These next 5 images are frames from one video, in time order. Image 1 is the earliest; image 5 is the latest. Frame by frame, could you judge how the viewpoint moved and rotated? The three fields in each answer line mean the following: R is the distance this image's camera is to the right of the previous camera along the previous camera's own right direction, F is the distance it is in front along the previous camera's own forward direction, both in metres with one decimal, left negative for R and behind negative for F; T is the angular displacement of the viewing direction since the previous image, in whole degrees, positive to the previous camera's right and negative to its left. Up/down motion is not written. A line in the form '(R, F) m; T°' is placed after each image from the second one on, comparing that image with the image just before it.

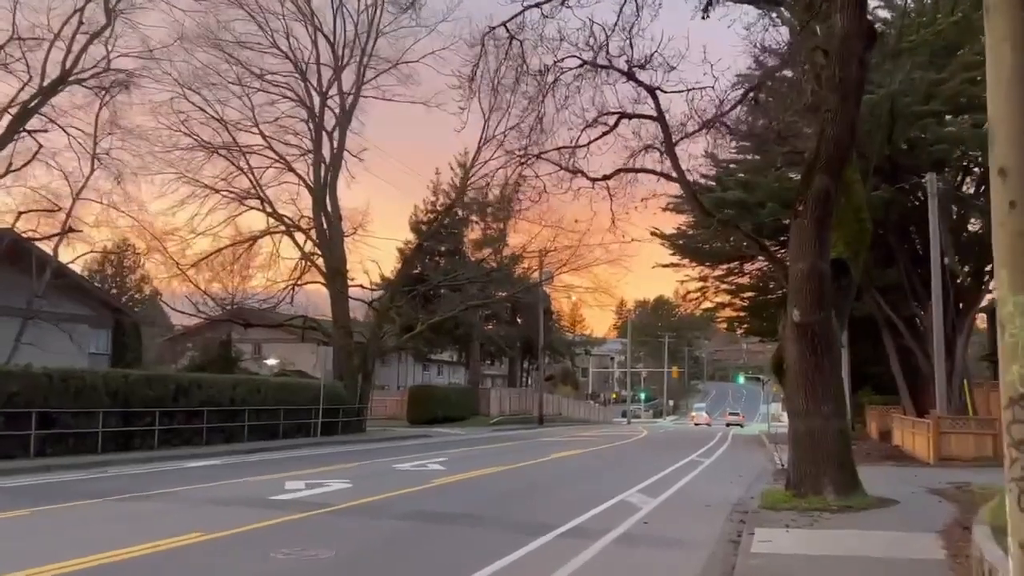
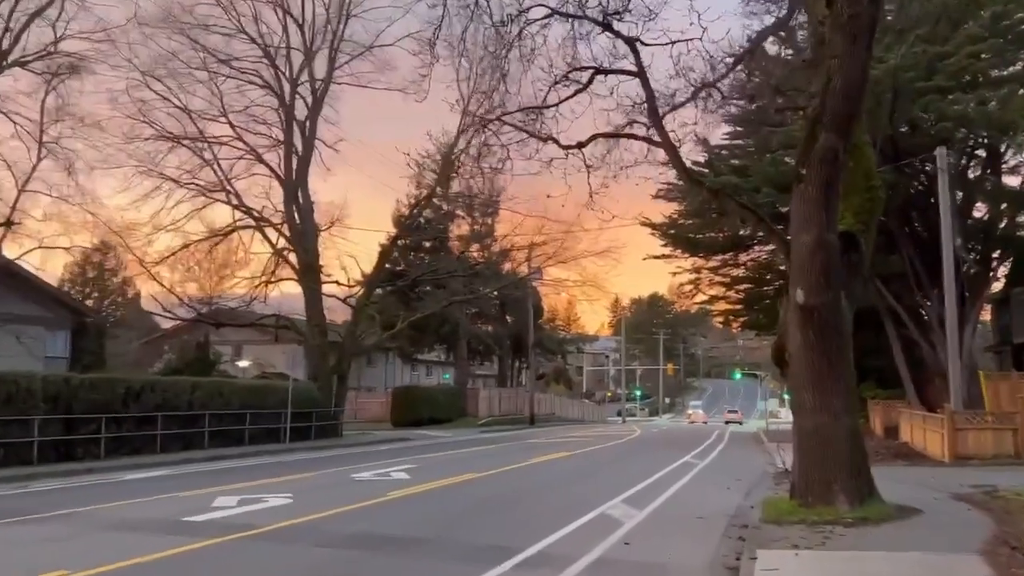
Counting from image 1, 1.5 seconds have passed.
(+0.4, +1.8) m; 0°
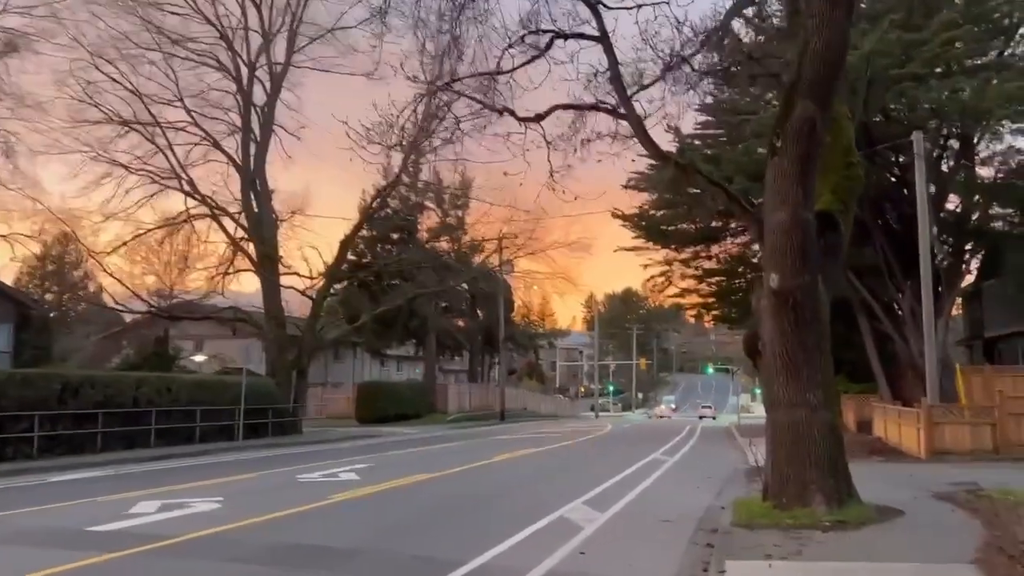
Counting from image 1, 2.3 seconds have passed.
(+0.3, +1.0) m; +1°
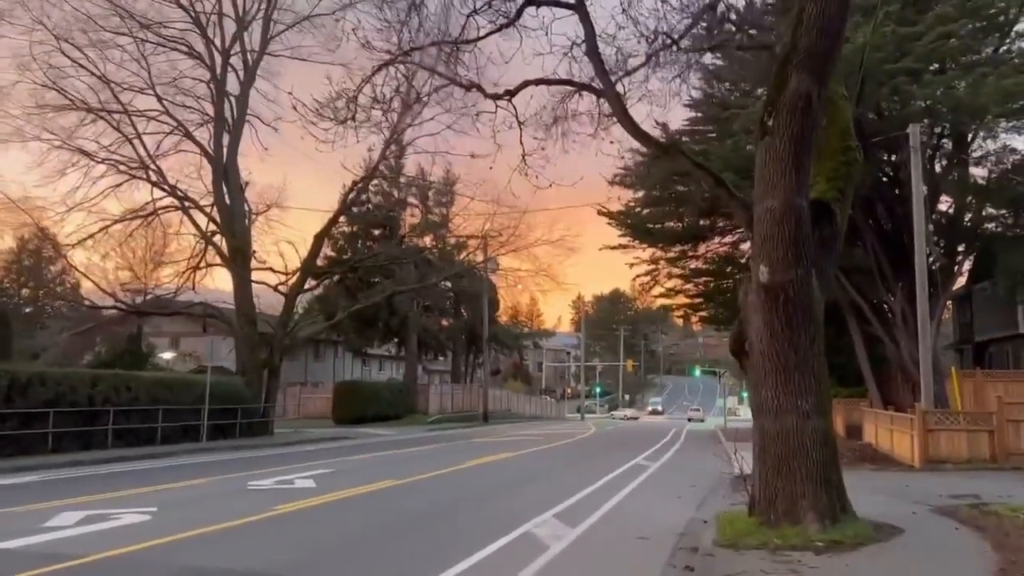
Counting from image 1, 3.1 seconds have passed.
(+0.3, +1.1) m; +1°
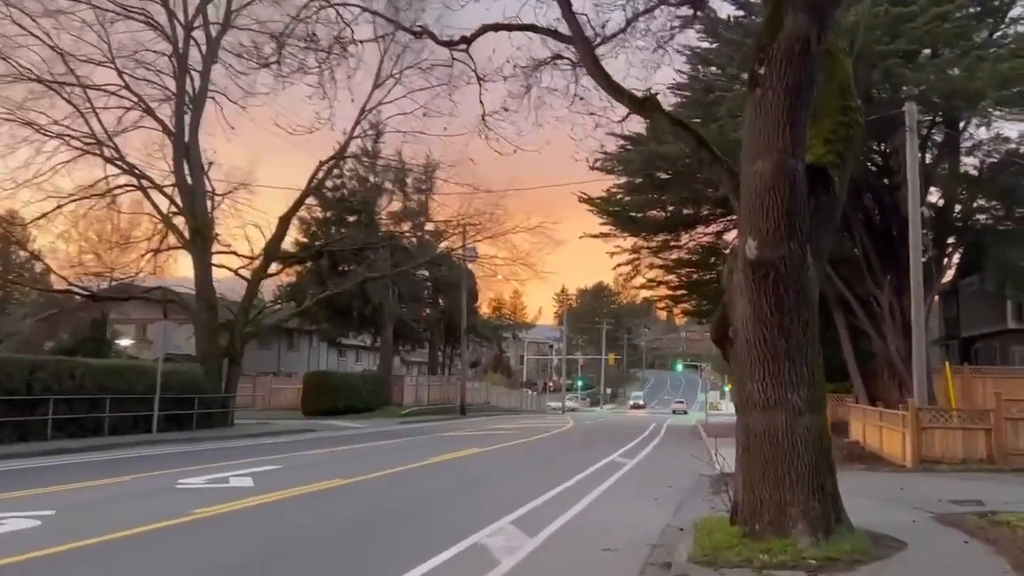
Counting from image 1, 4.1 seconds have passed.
(+0.3, +1.3) m; +1°
